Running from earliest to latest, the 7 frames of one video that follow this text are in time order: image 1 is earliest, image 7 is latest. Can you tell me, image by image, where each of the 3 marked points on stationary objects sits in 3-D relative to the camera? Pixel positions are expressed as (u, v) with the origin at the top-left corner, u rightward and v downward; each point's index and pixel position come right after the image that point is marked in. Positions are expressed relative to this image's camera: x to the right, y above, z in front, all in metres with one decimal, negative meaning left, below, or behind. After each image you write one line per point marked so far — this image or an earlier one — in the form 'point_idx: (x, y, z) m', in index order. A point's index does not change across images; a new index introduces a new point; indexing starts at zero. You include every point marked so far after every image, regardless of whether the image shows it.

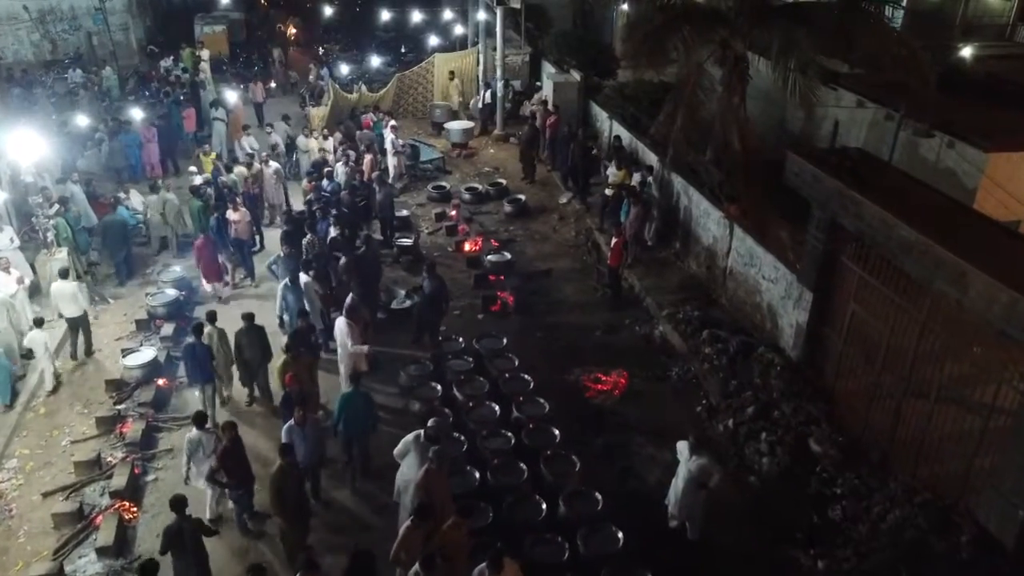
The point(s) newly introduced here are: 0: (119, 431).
0: (-4.6, -1.7, +9.2) m
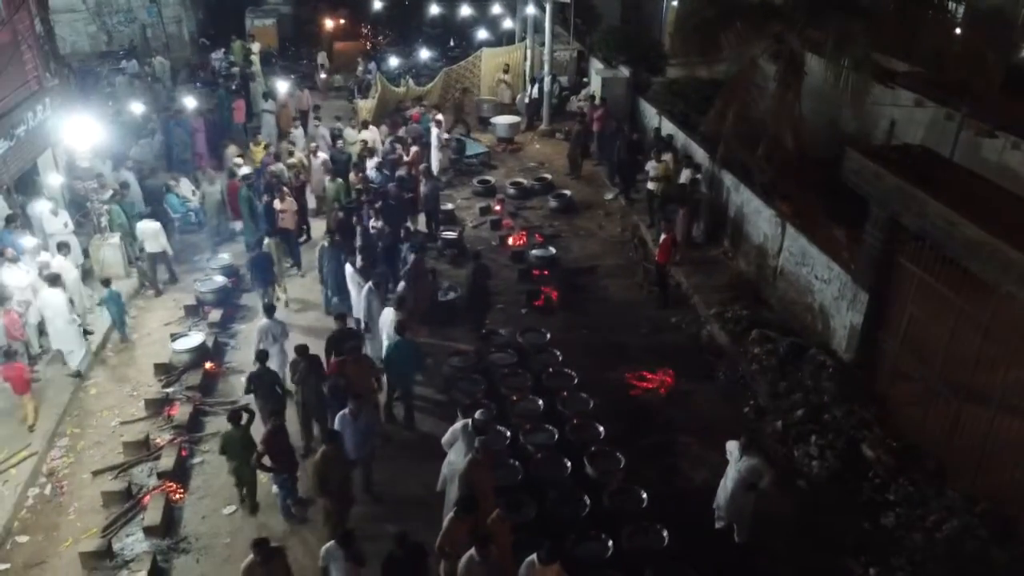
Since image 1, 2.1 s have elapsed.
0: (-4.1, -1.5, +9.3) m
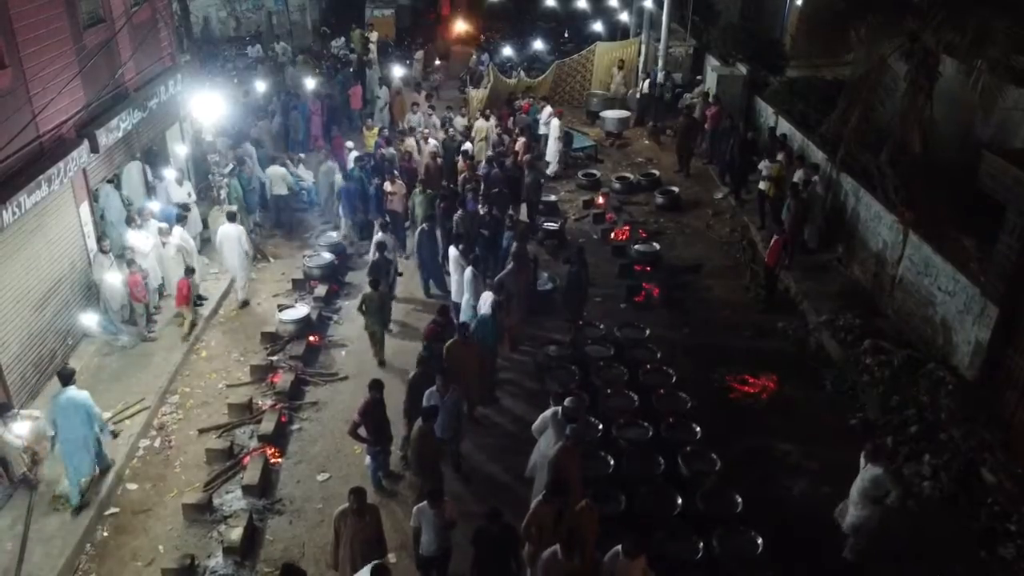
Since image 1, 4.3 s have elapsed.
0: (-3.0, -1.1, +9.6) m
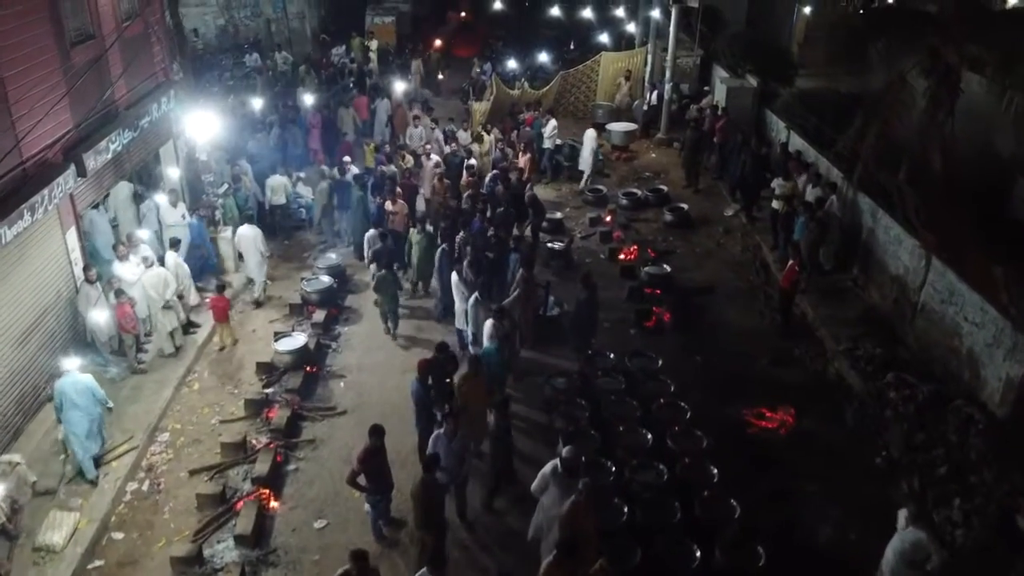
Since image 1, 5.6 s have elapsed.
0: (-2.9, -1.5, +9.2) m
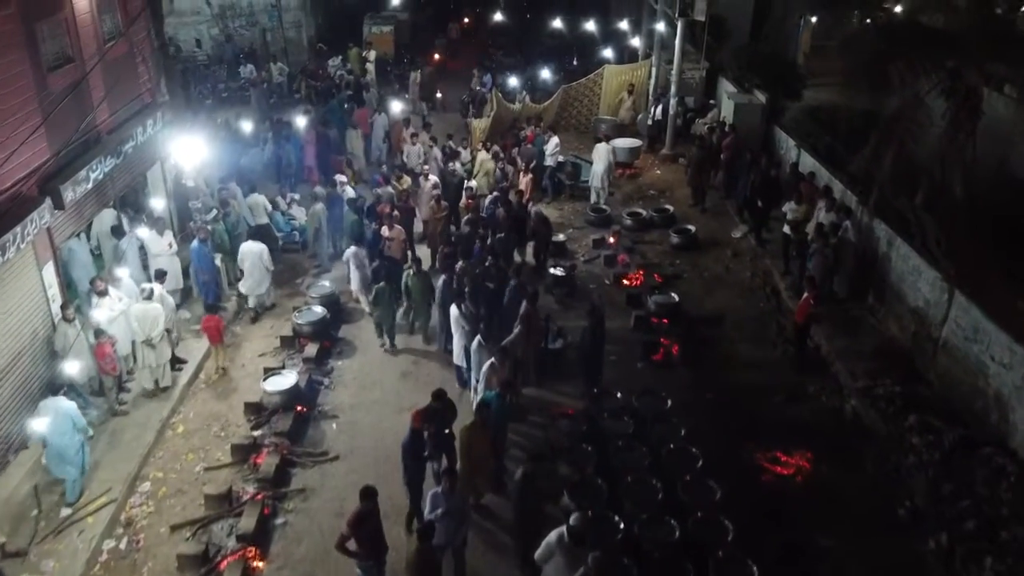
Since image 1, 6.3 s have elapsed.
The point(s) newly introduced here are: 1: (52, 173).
0: (-2.9, -1.9, +8.7) m
1: (-5.3, +1.3, +9.0) m
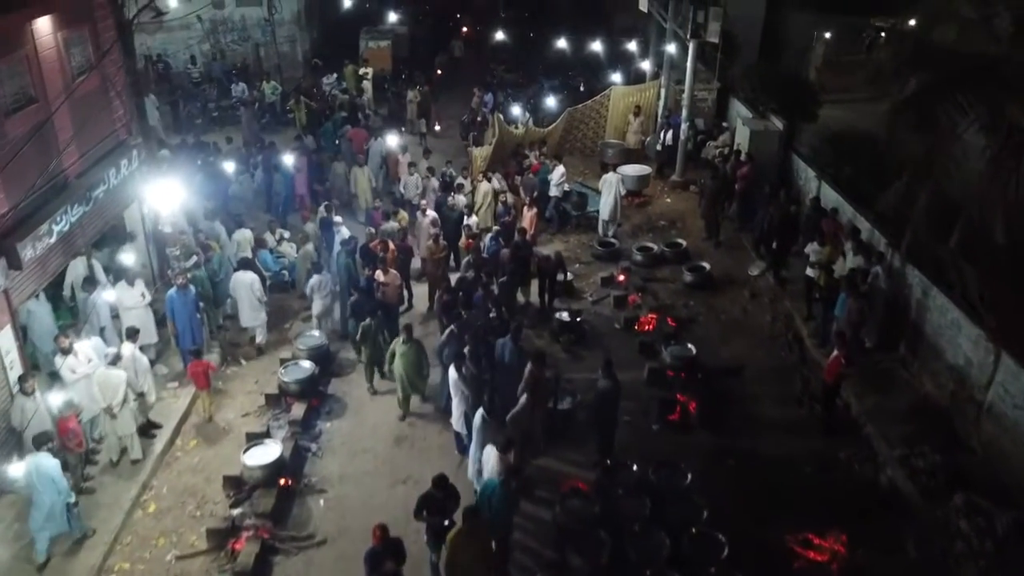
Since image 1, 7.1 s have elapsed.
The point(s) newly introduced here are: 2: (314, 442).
0: (-2.8, -2.6, +7.8) m
1: (-5.2, +0.6, +8.1) m
2: (-2.4, -1.9, +9.6) m
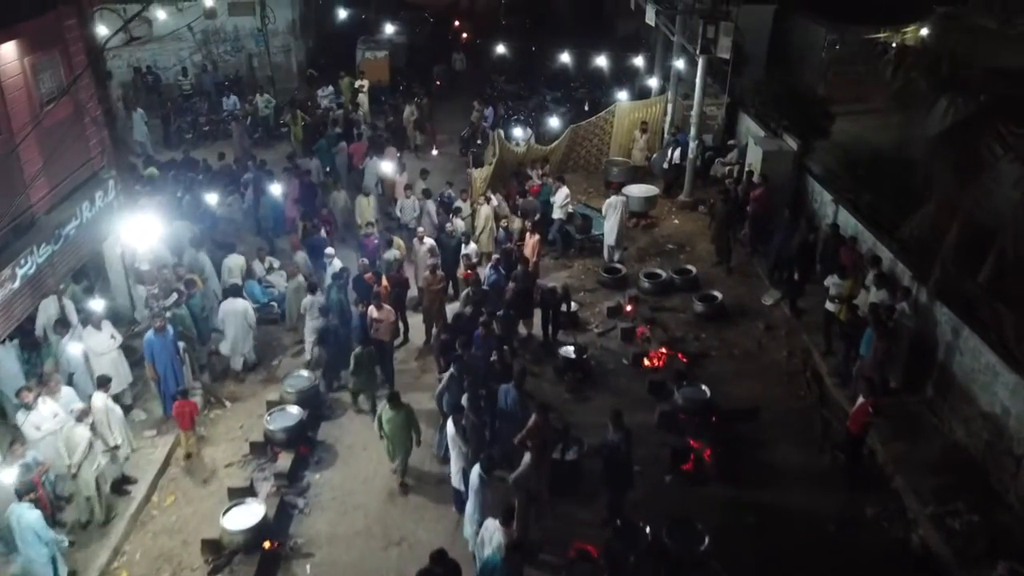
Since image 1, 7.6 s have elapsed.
0: (-2.8, -3.1, +7.1) m
1: (-5.2, +0.1, +7.5) m
2: (-2.4, -2.4, +8.9) m
